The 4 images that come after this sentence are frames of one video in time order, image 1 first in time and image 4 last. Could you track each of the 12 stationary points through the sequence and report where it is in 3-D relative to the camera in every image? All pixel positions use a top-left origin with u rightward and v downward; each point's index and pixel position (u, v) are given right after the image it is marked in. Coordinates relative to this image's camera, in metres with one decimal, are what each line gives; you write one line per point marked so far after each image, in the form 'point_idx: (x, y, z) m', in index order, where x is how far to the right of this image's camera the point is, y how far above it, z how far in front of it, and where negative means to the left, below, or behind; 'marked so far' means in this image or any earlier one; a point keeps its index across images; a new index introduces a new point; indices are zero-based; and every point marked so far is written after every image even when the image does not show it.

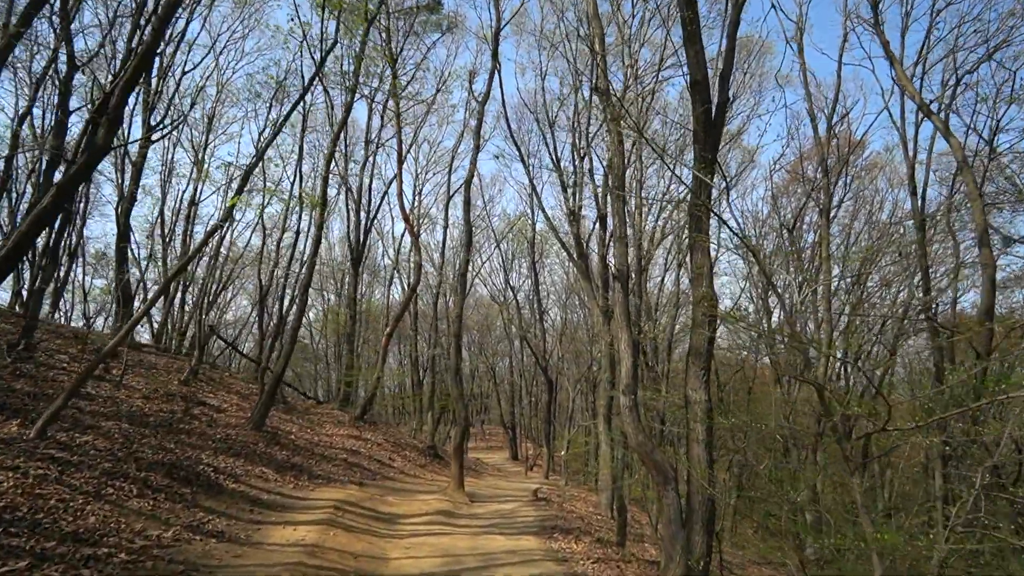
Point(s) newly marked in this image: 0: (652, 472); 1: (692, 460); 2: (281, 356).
0: (+1.7, -2.2, +7.4) m
1: (+2.2, -2.1, +7.4) m
2: (-5.2, -1.5, +13.9) m
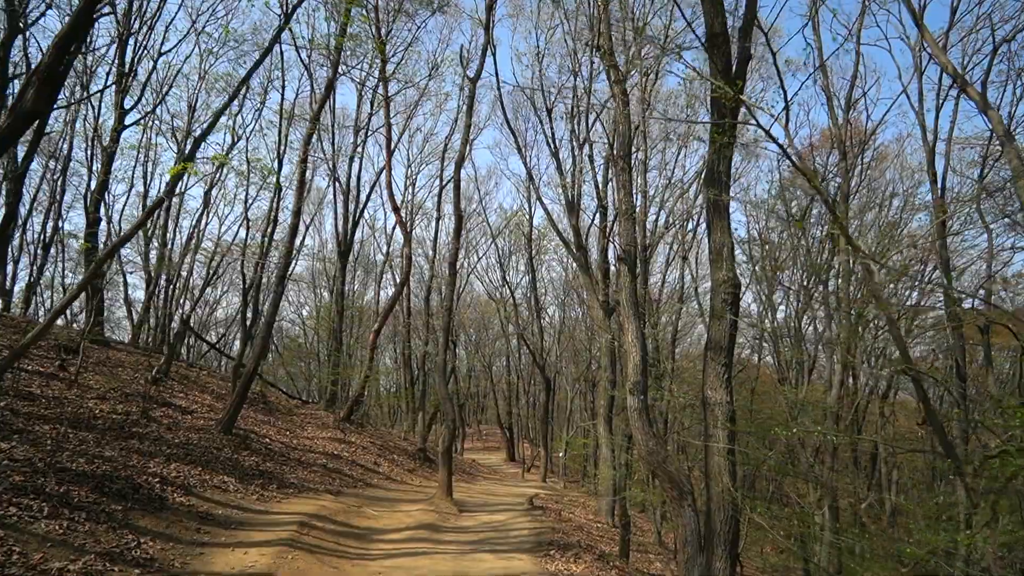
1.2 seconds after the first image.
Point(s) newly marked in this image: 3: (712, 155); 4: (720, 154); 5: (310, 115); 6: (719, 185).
0: (+1.6, -2.0, +6.3) m
1: (+2.1, -1.9, +6.4) m
2: (-5.4, -1.3, +12.8) m
3: (+2.3, +1.5, +7.0) m
4: (+2.4, +1.5, +7.0) m
5: (-4.8, +4.0, +14.5) m
6: (+2.3, +1.2, +6.9) m
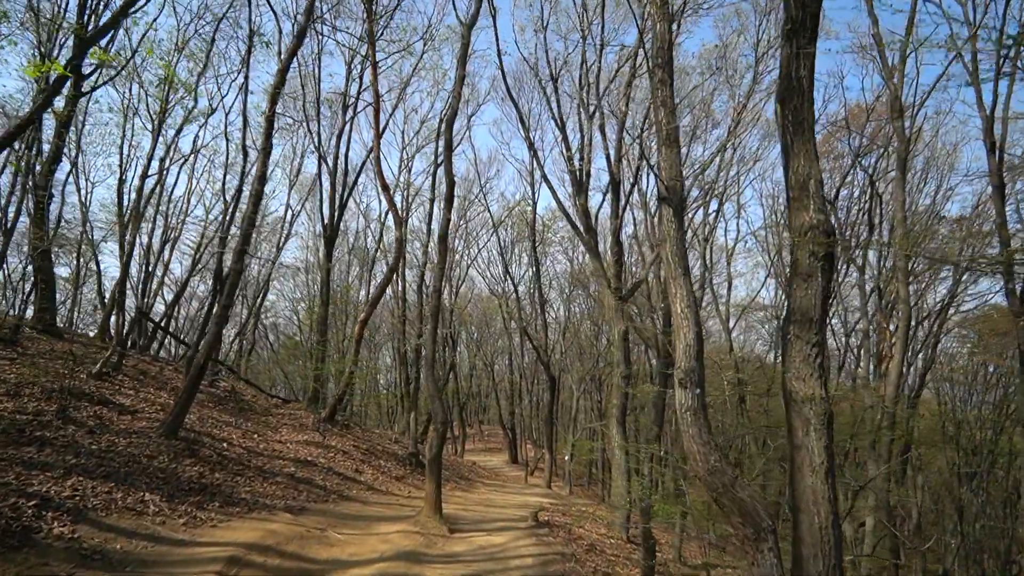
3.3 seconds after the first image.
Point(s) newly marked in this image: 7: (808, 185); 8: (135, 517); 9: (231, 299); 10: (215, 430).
0: (+1.6, -1.6, +4.3) m
1: (+2.0, -1.5, +4.4) m
2: (-5.3, -0.9, +10.9) m
3: (+2.3, +1.9, +5.1) m
4: (+2.3, +1.9, +5.0) m
5: (-4.8, +4.4, +12.6) m
6: (+2.3, +1.6, +4.9) m
7: (+2.3, +0.8, +4.8) m
8: (-3.9, -2.4, +6.4) m
9: (-5.0, -0.2, +11.0) m
10: (-5.6, -2.7, +11.6) m
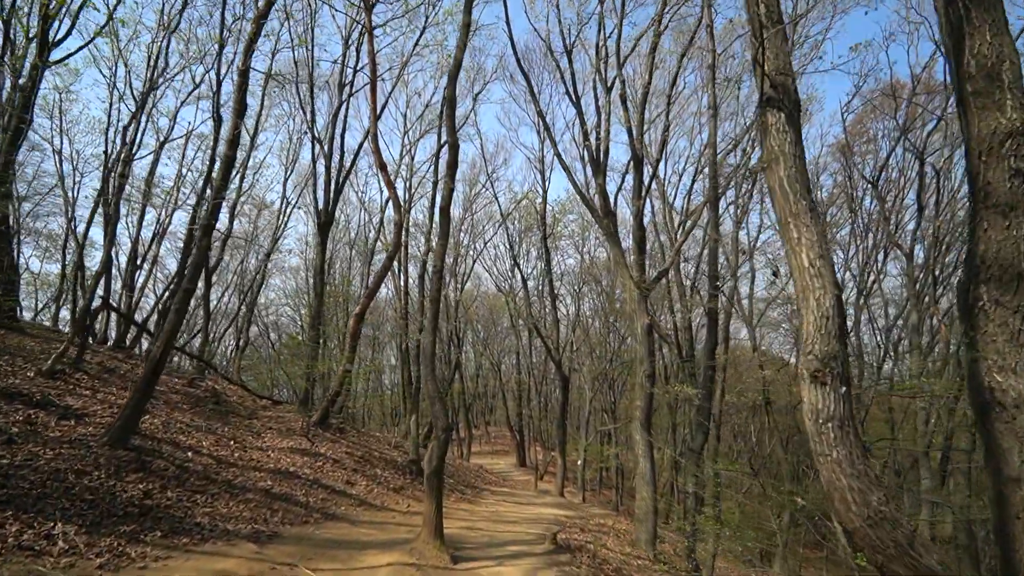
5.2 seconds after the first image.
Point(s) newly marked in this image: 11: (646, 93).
0: (+1.7, -1.3, +2.6) m
1: (+2.2, -1.2, +2.7) m
2: (-5.1, -0.7, +9.2) m
3: (+2.4, +2.2, +3.4) m
4: (+2.5, +2.2, +3.4) m
5: (-4.5, +4.7, +11.0) m
6: (+2.4, +1.9, +3.3) m
7: (+2.5, +1.1, +3.1) m
8: (-3.8, -2.1, +4.8) m
9: (-4.8, +0.1, +9.4) m
10: (-5.3, -2.4, +10.0) m
11: (+3.3, +4.8, +15.1) m
